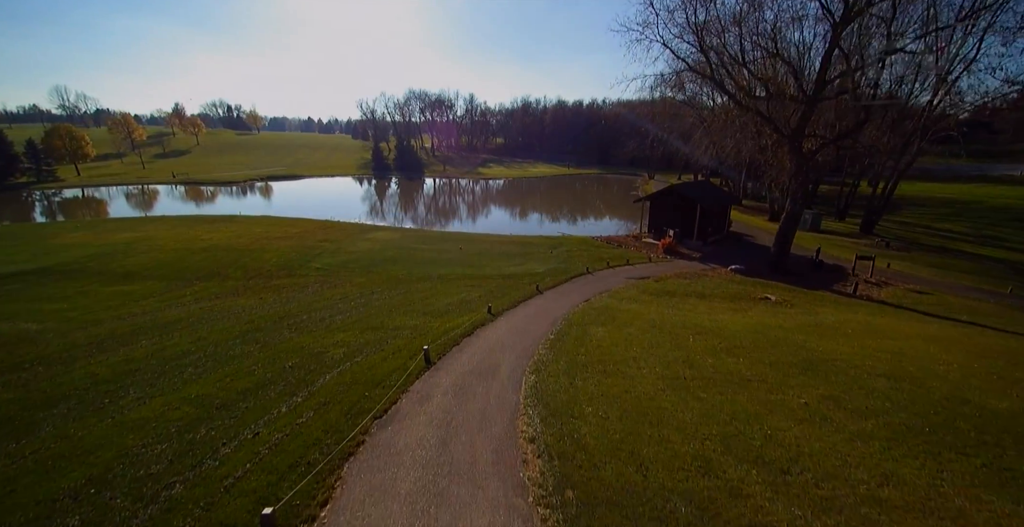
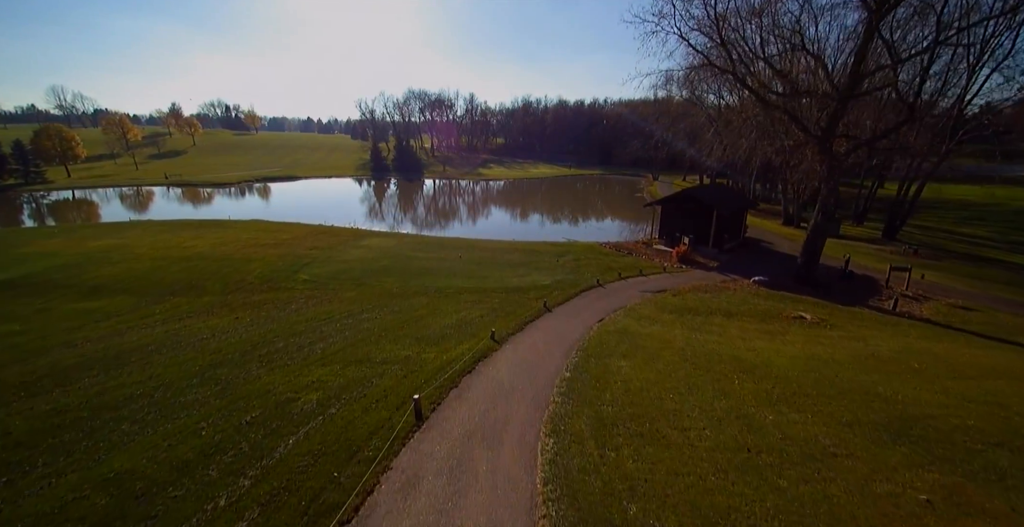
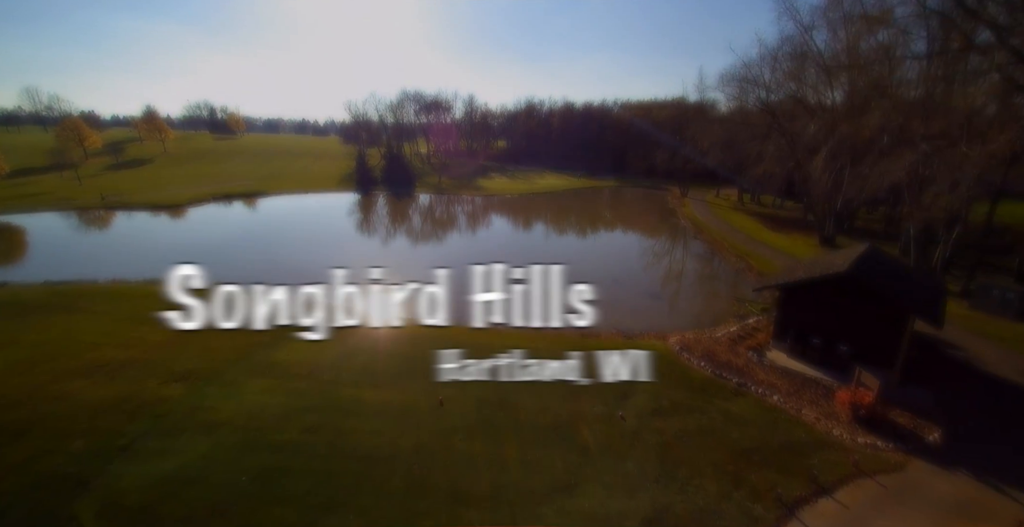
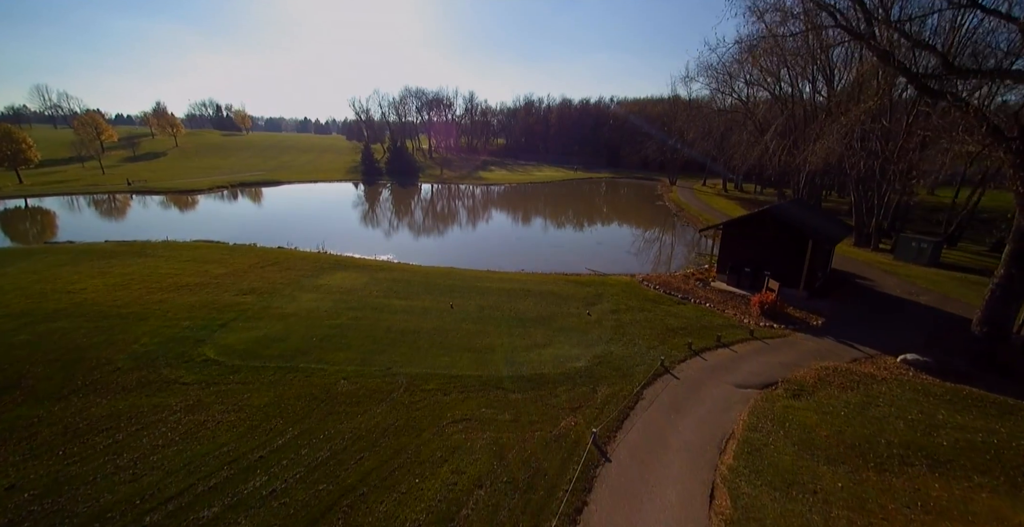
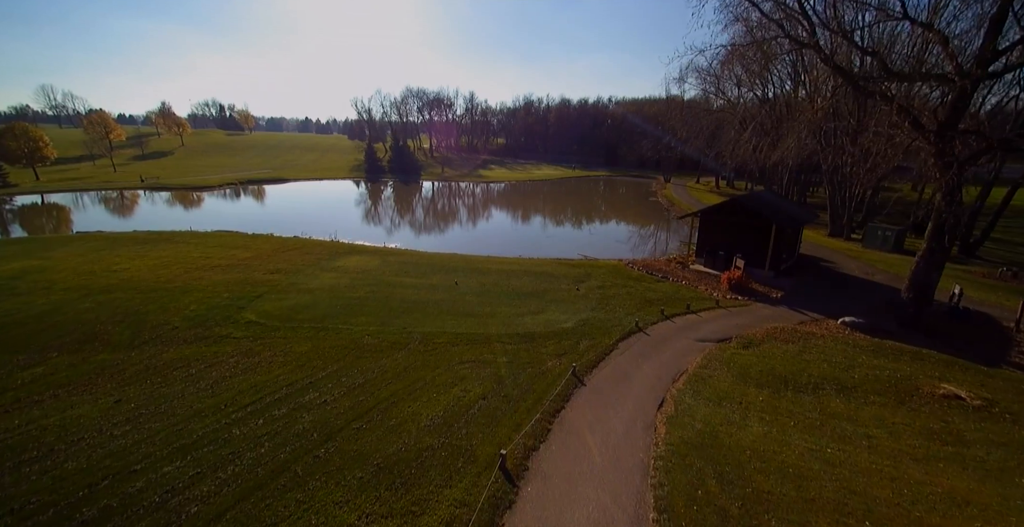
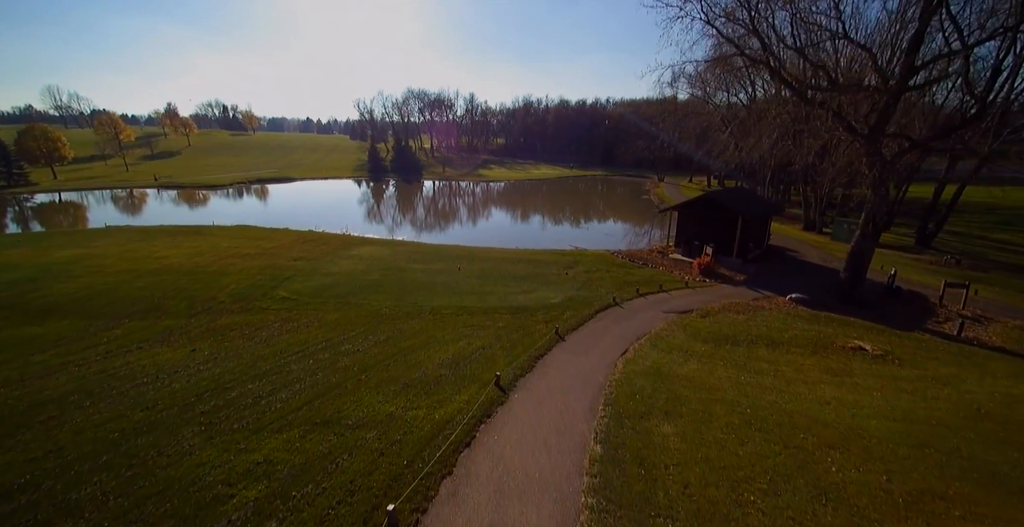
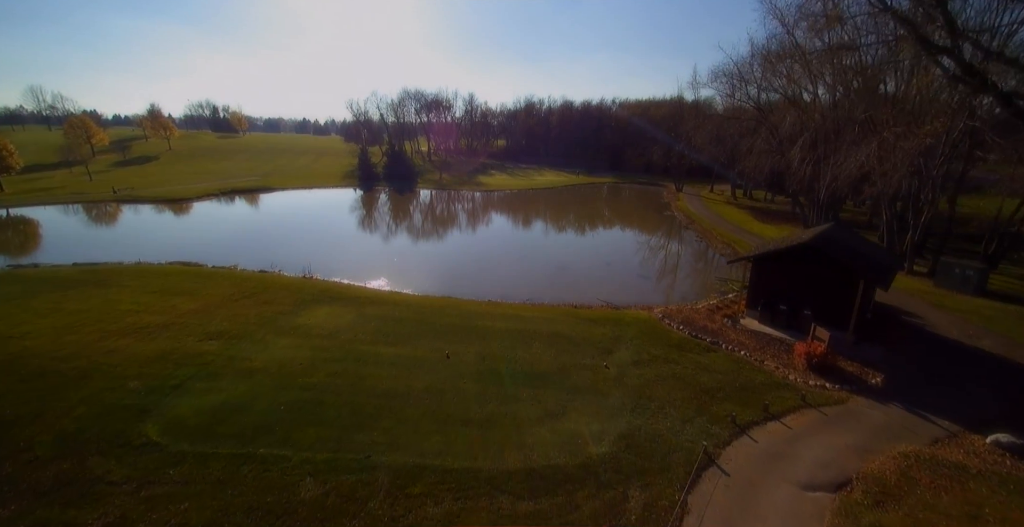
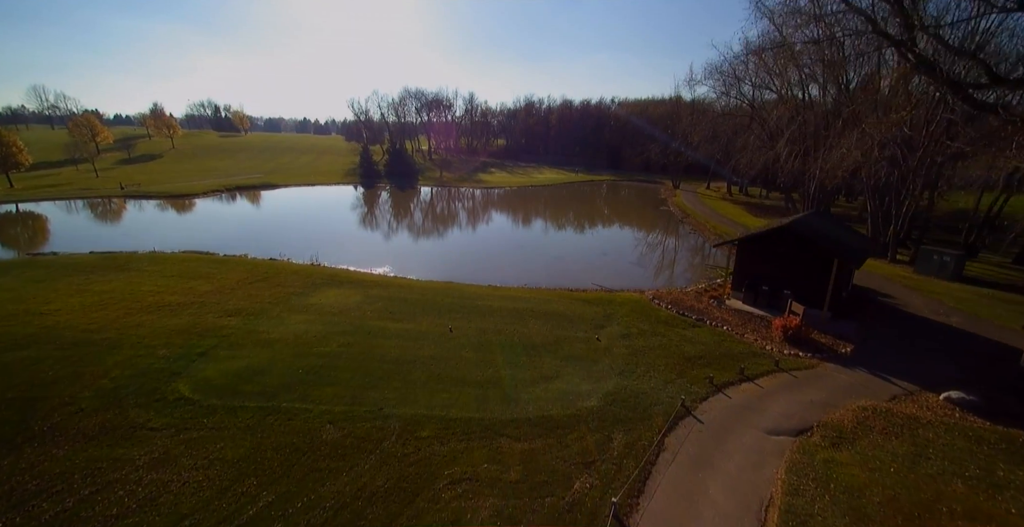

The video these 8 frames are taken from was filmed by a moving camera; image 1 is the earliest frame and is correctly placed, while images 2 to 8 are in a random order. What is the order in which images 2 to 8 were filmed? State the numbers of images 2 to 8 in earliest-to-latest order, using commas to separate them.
2, 6, 5, 4, 8, 7, 3
